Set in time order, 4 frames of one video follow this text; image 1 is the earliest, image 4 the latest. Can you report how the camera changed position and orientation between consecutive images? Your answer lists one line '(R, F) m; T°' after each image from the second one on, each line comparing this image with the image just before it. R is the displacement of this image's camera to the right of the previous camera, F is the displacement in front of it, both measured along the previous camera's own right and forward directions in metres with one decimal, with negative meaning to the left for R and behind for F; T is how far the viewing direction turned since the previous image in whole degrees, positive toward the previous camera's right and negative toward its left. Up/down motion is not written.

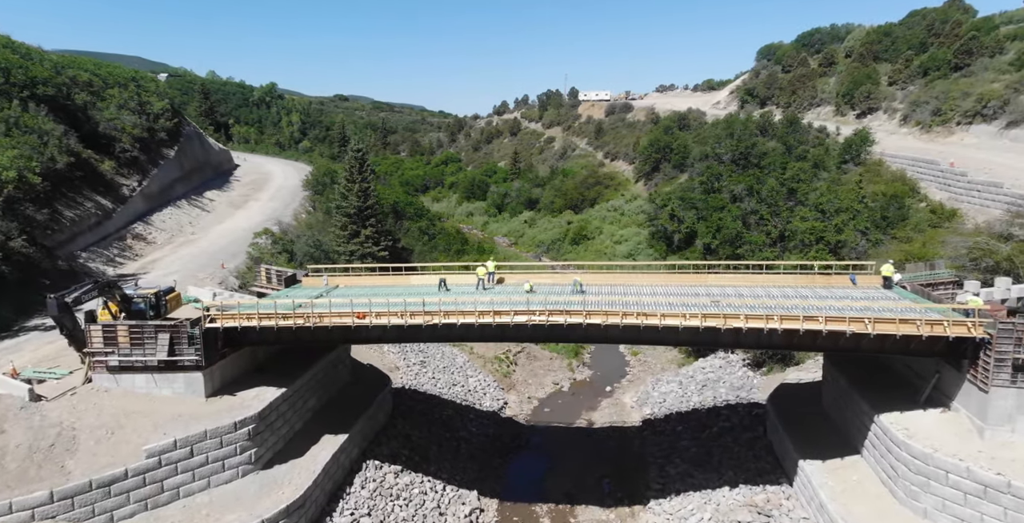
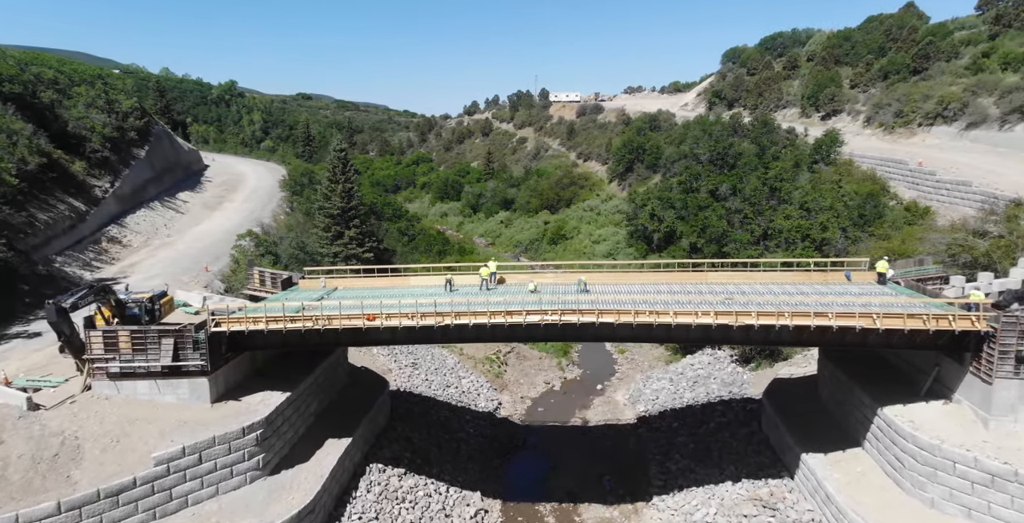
(-1.1, 0.0) m; +2°
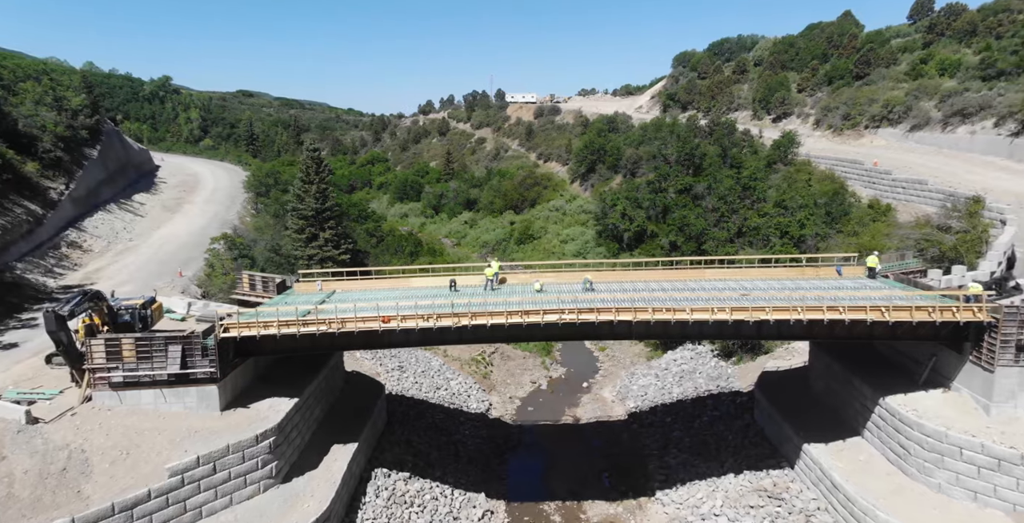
(-1.6, 0.0) m; +4°
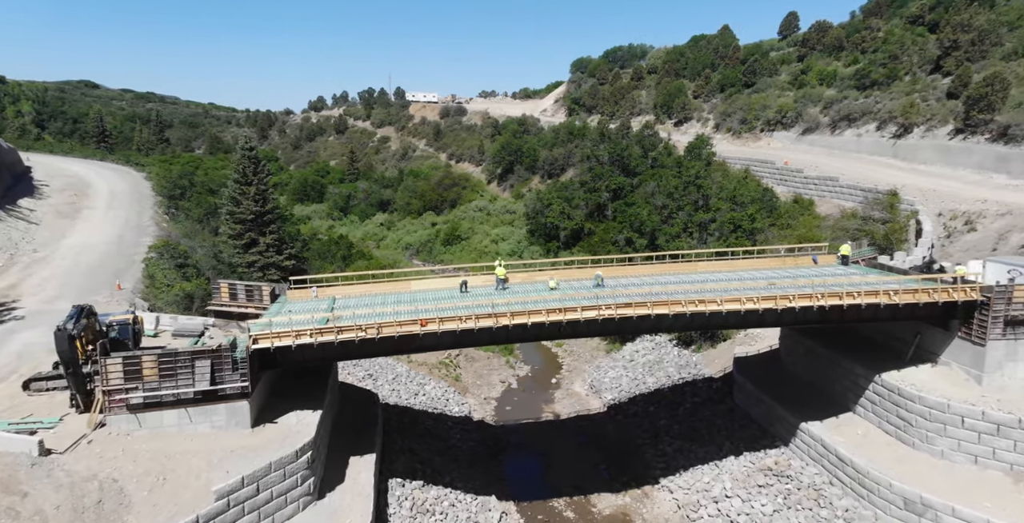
(-3.5, +0.1) m; +8°
